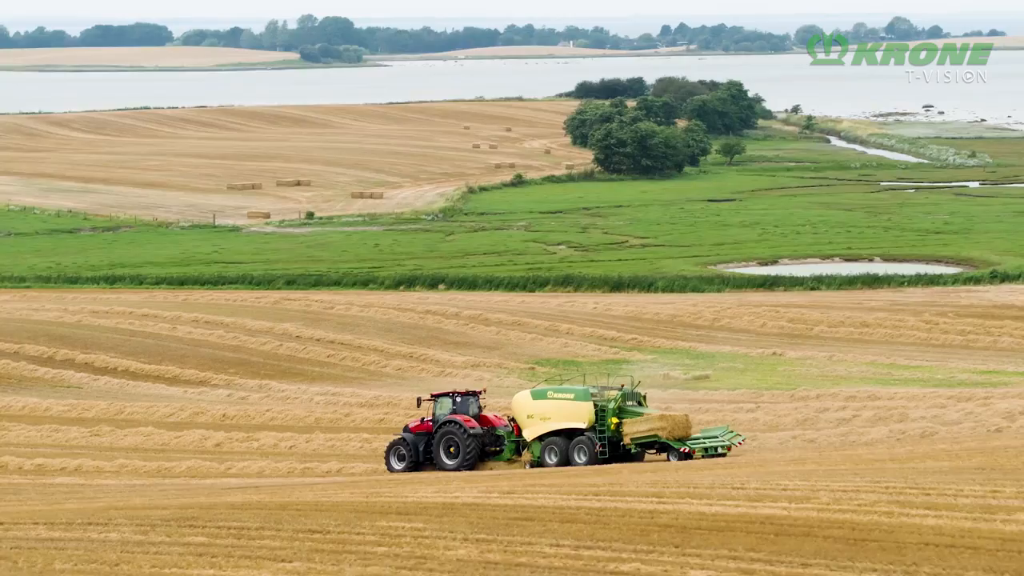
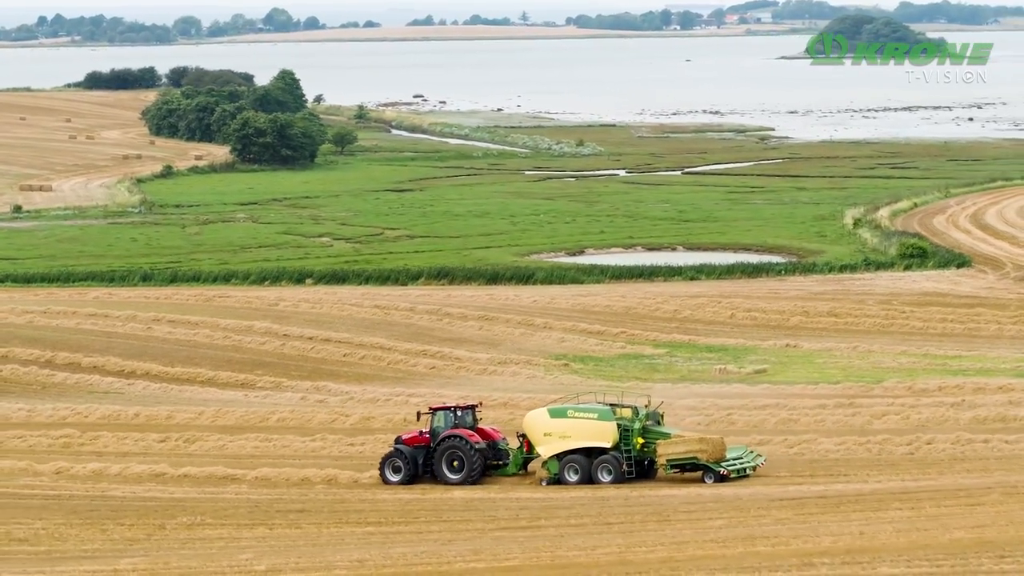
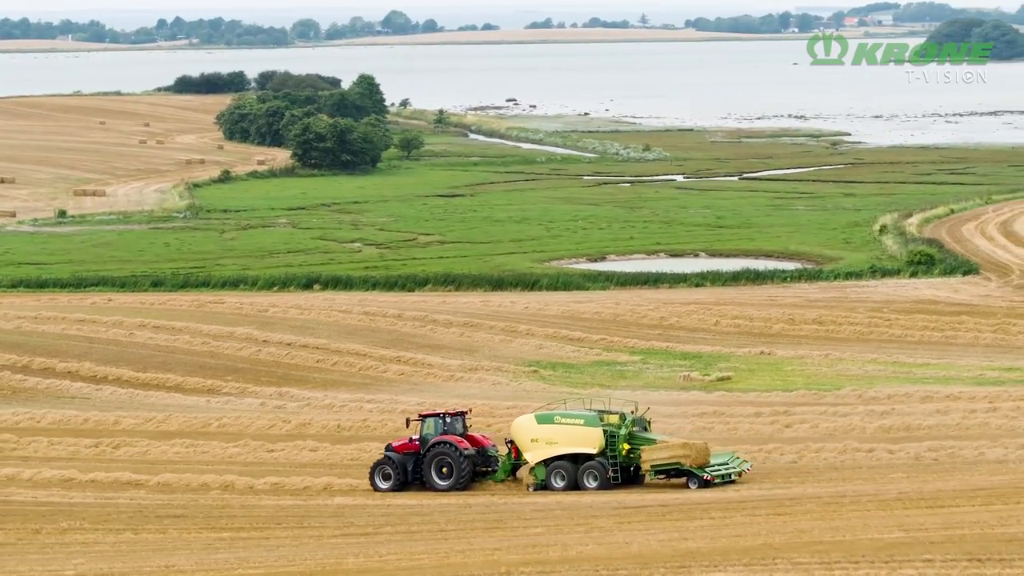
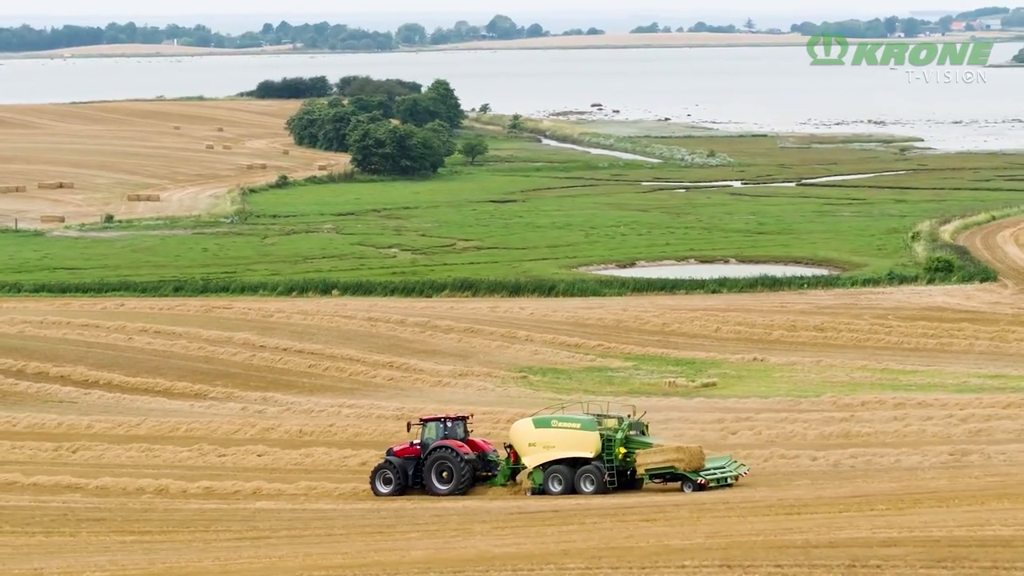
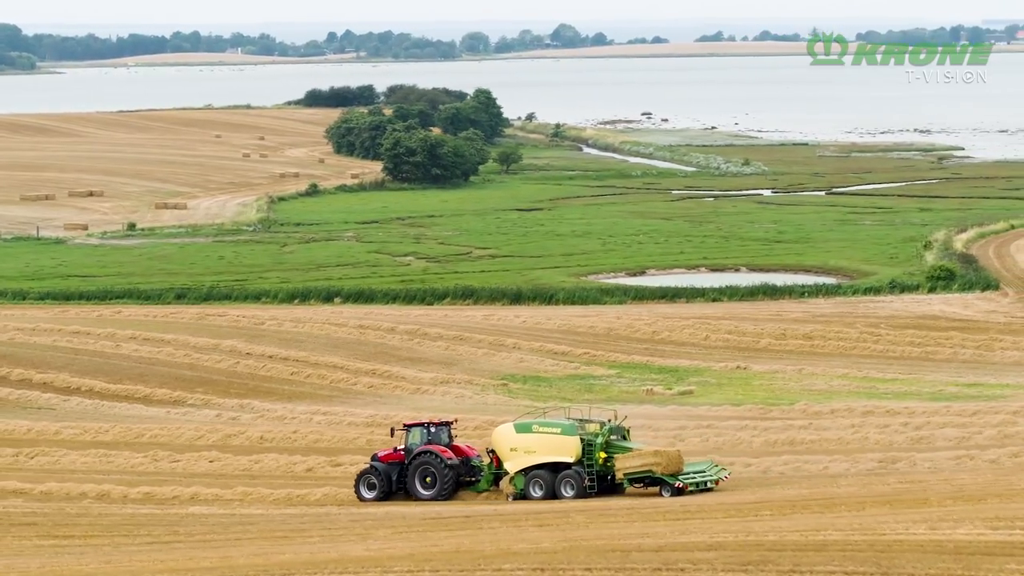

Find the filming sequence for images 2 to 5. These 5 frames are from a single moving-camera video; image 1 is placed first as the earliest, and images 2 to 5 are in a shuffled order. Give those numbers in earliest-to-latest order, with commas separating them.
5, 4, 3, 2
